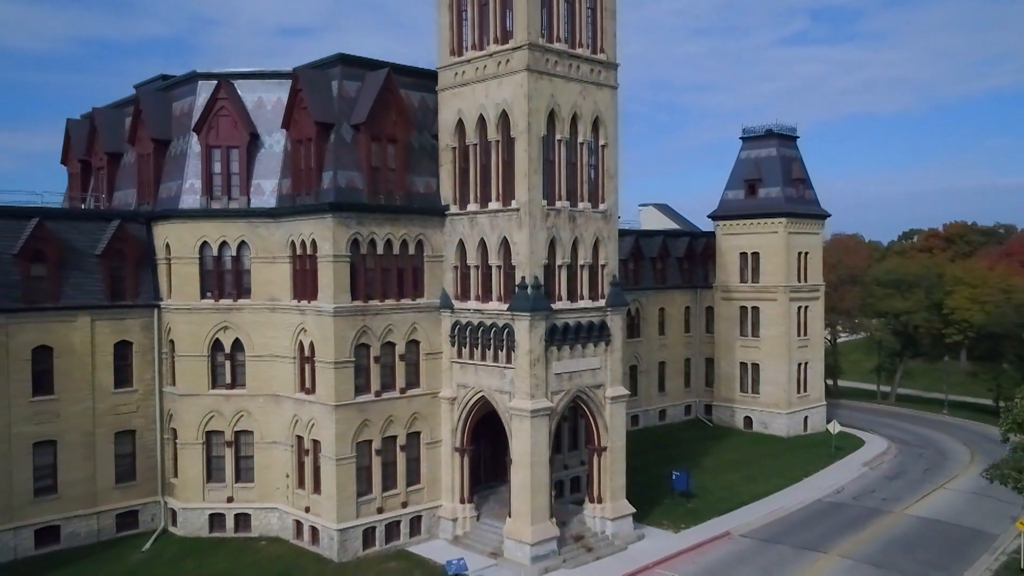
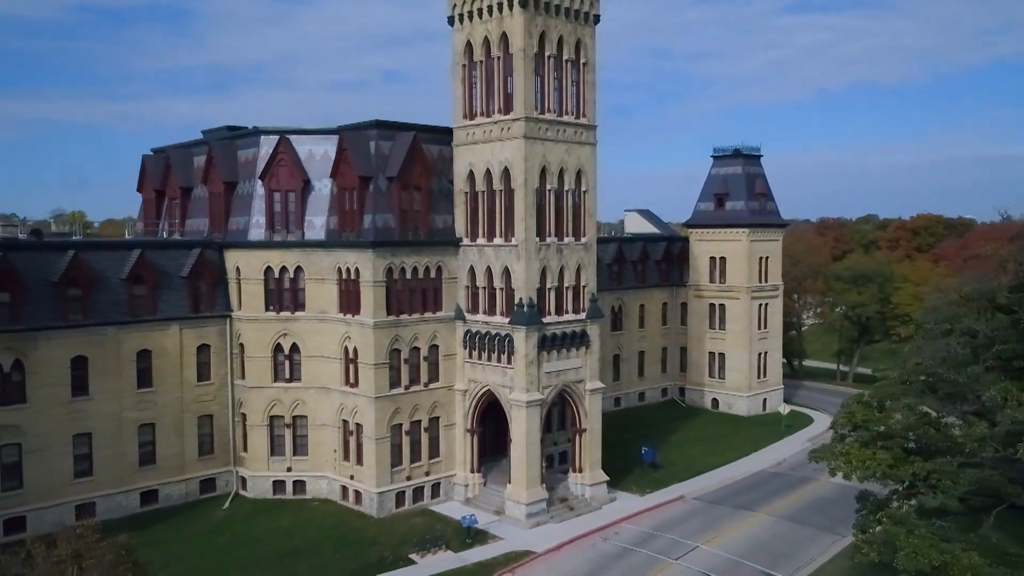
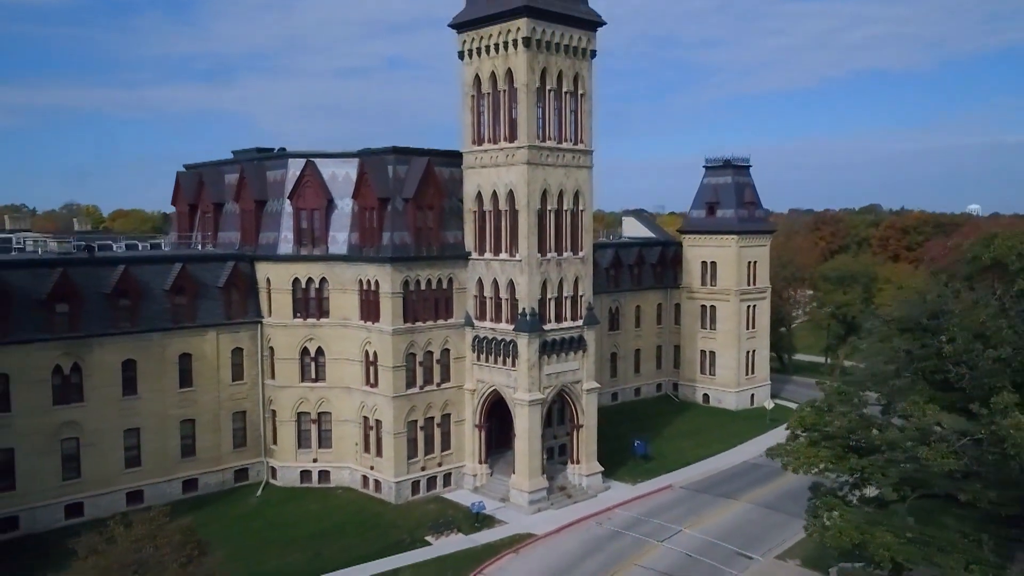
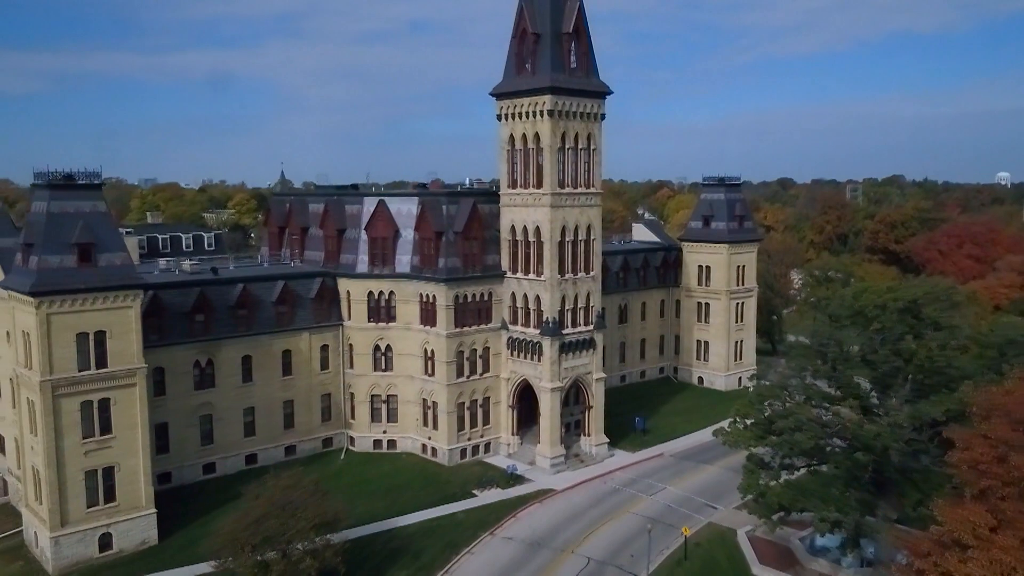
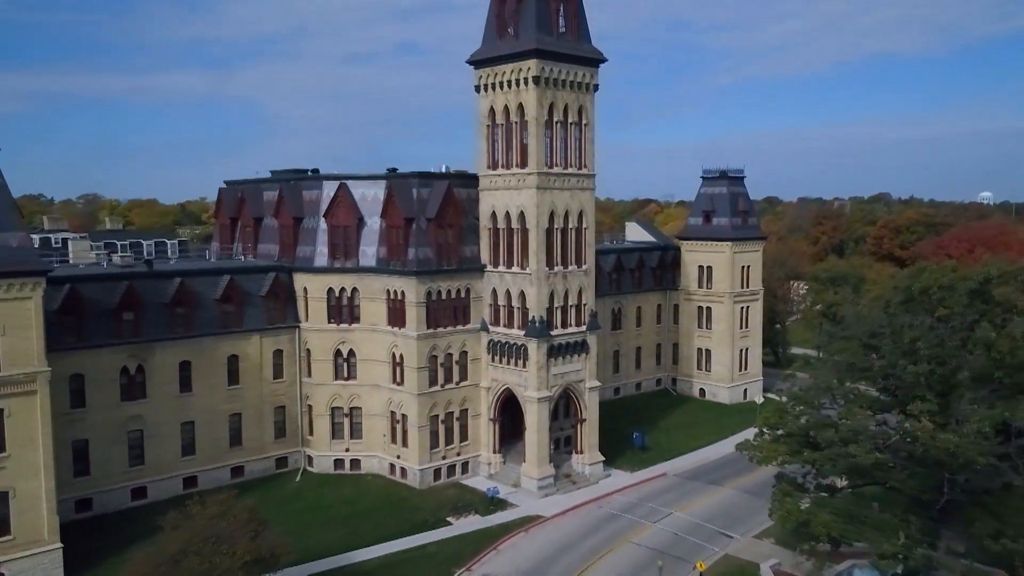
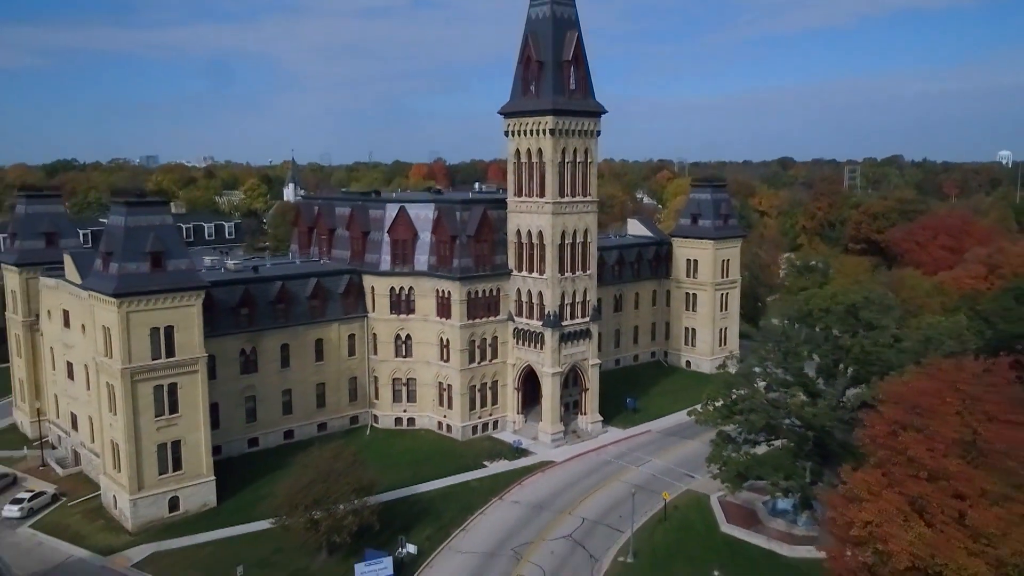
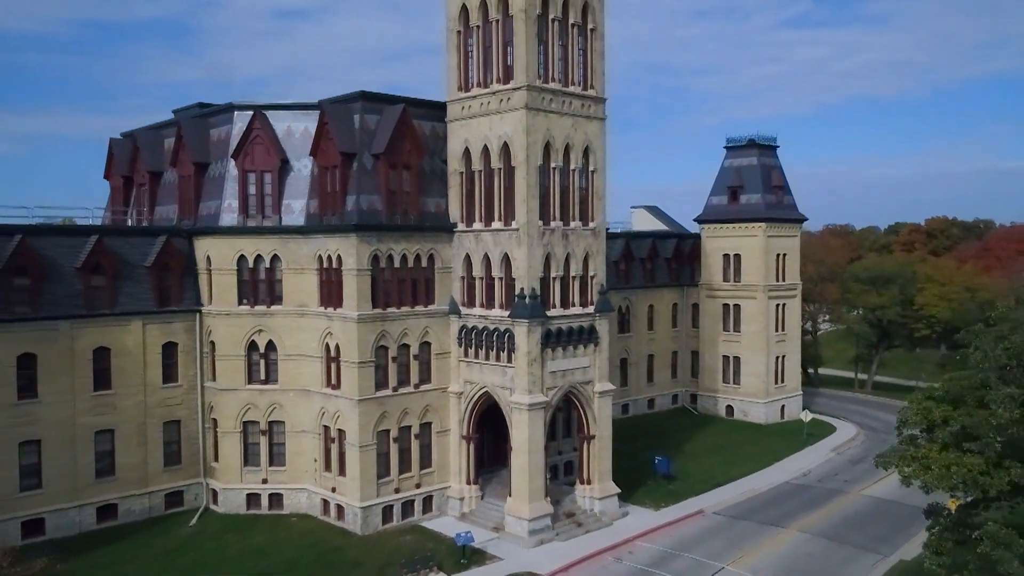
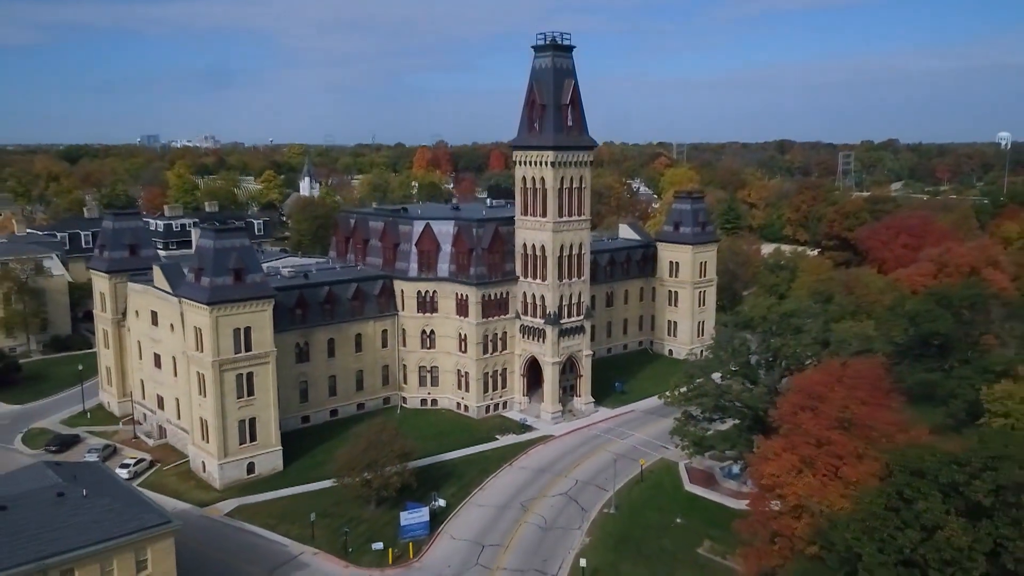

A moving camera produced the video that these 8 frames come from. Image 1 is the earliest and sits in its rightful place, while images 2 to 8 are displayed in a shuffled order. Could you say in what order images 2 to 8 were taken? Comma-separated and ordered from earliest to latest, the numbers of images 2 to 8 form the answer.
7, 2, 3, 5, 4, 6, 8
